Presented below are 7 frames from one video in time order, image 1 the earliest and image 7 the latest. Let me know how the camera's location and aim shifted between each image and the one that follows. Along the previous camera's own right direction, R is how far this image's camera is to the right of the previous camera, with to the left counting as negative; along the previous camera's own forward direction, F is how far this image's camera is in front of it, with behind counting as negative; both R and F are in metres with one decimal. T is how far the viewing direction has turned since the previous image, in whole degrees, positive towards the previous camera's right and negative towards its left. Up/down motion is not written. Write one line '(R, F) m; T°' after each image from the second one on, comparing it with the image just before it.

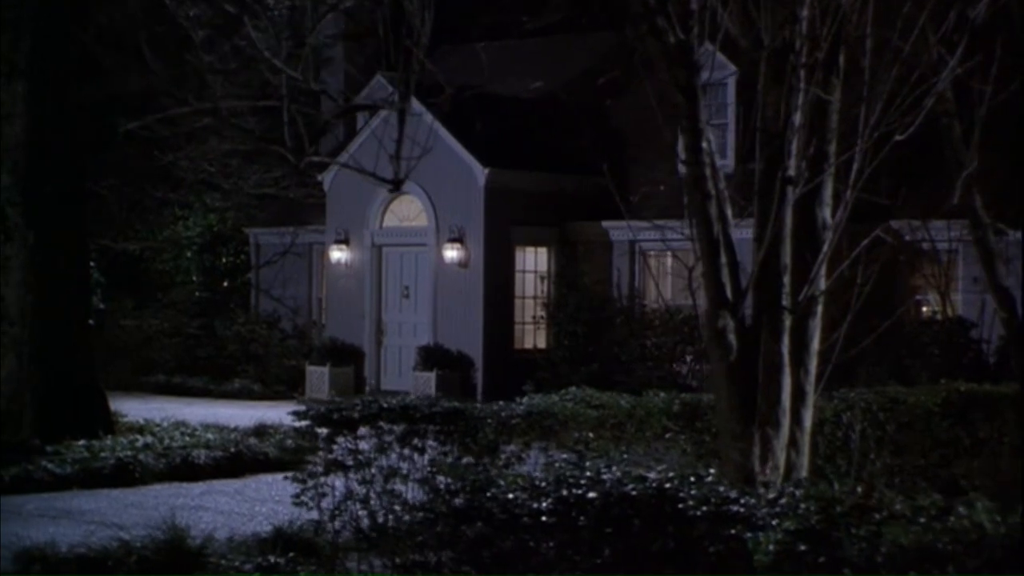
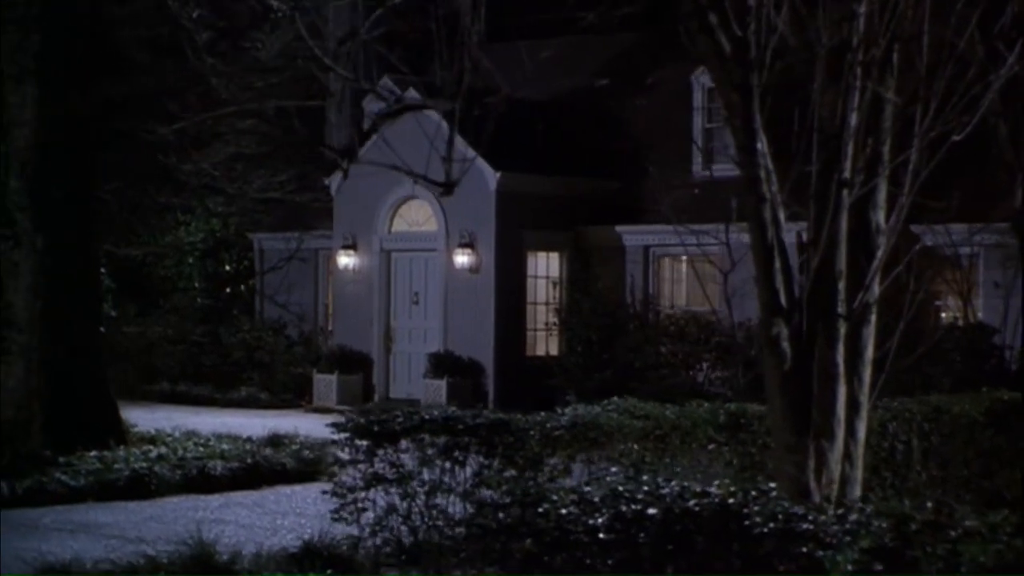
(-0.3, +0.4) m; 0°
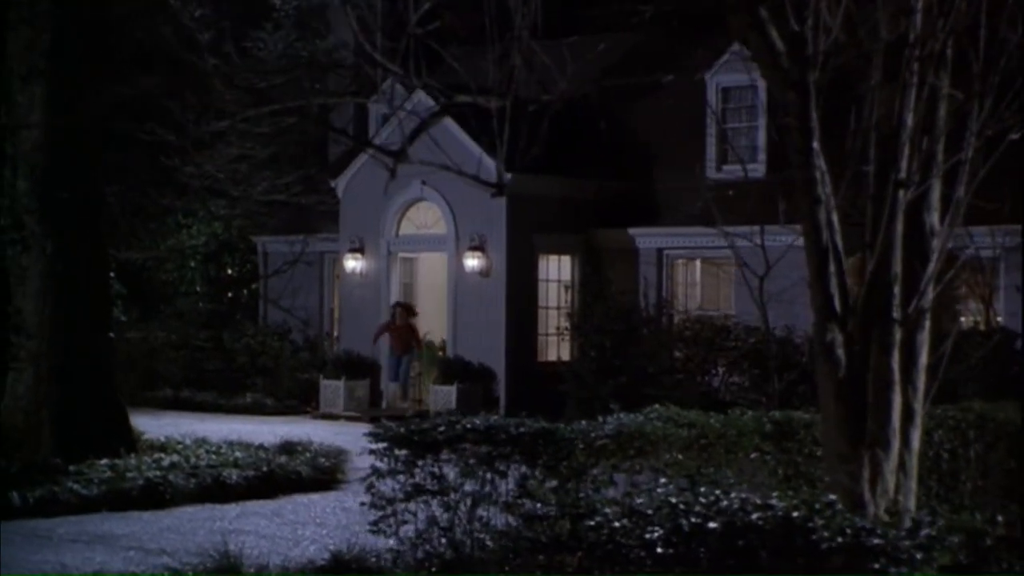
(-0.2, +0.4) m; 0°
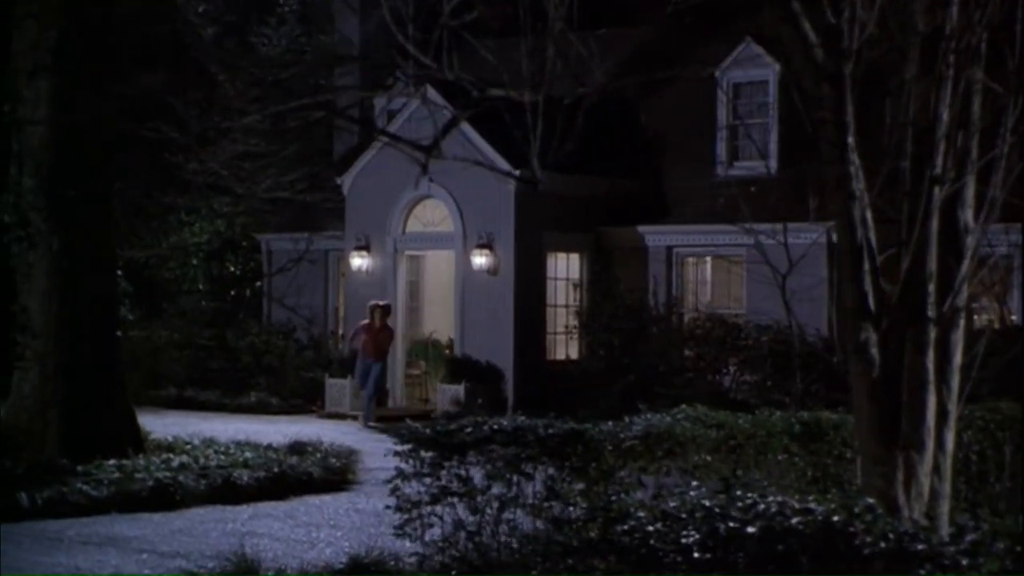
(-0.1, +0.2) m; 0°
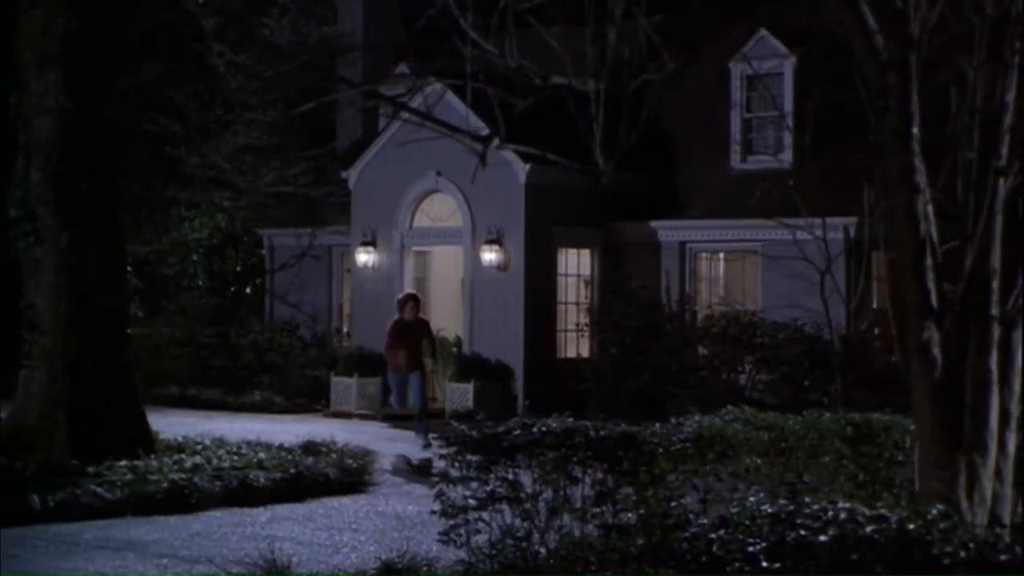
(-0.3, +0.4) m; 0°
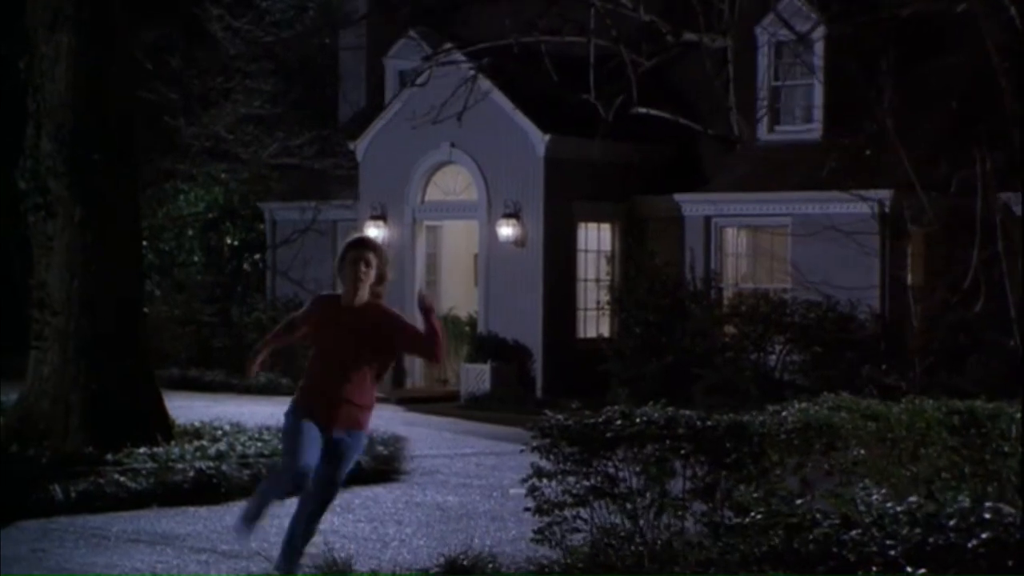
(-0.5, +0.9) m; +1°
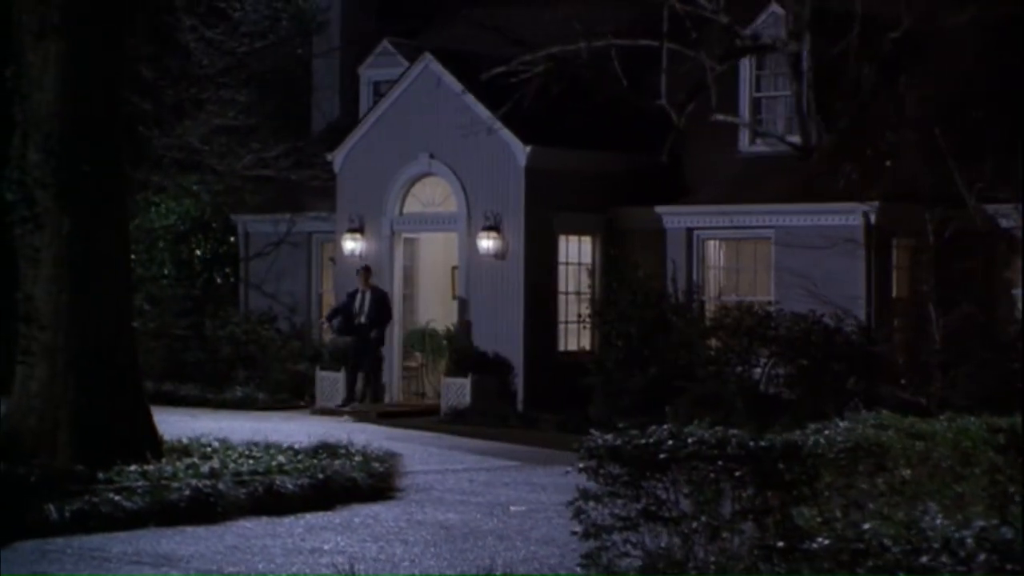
(-0.3, +0.3) m; +1°
